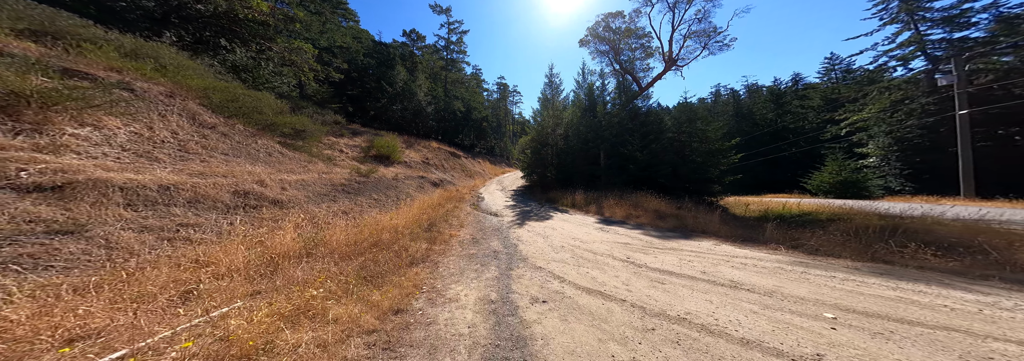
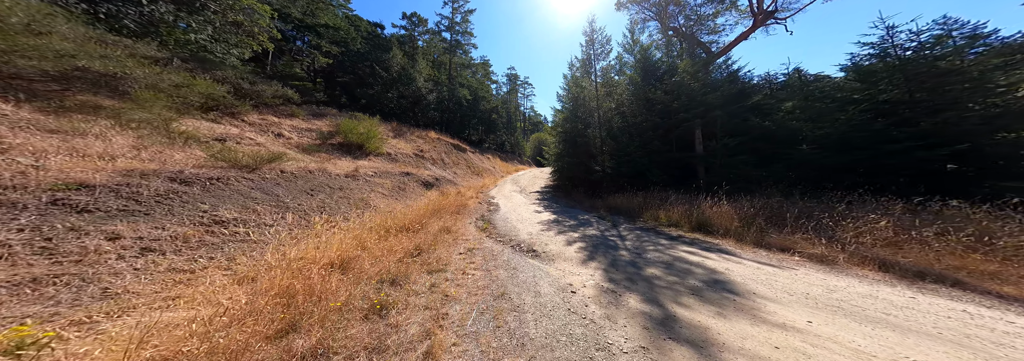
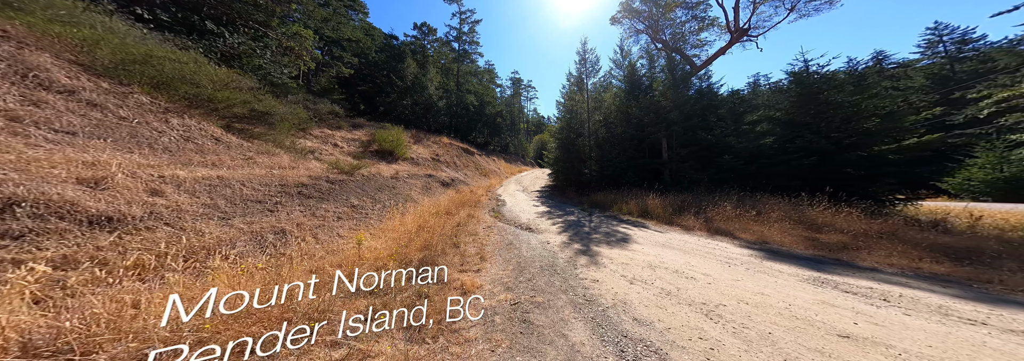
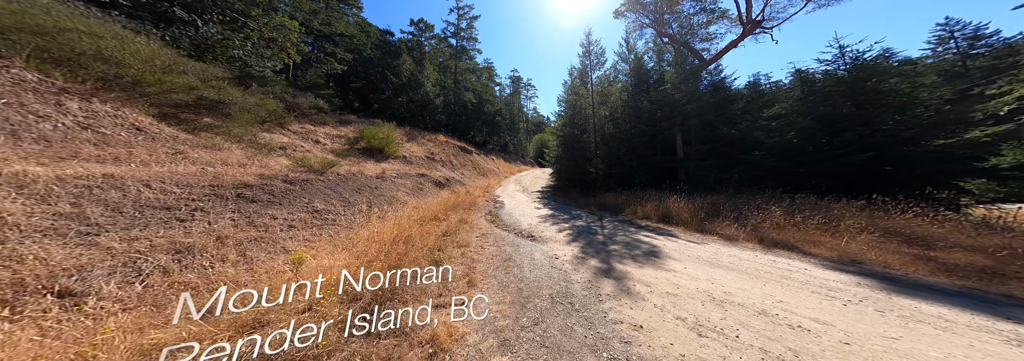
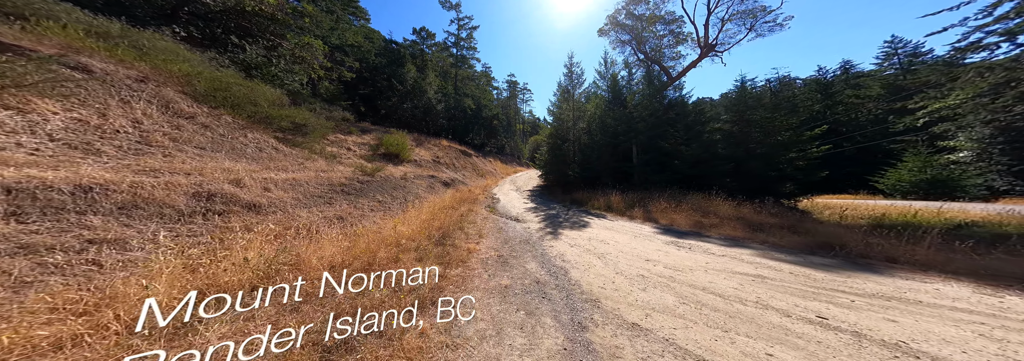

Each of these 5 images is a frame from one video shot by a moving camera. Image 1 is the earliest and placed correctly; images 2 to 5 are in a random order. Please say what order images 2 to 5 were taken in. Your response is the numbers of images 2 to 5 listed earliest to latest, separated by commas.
5, 3, 4, 2
